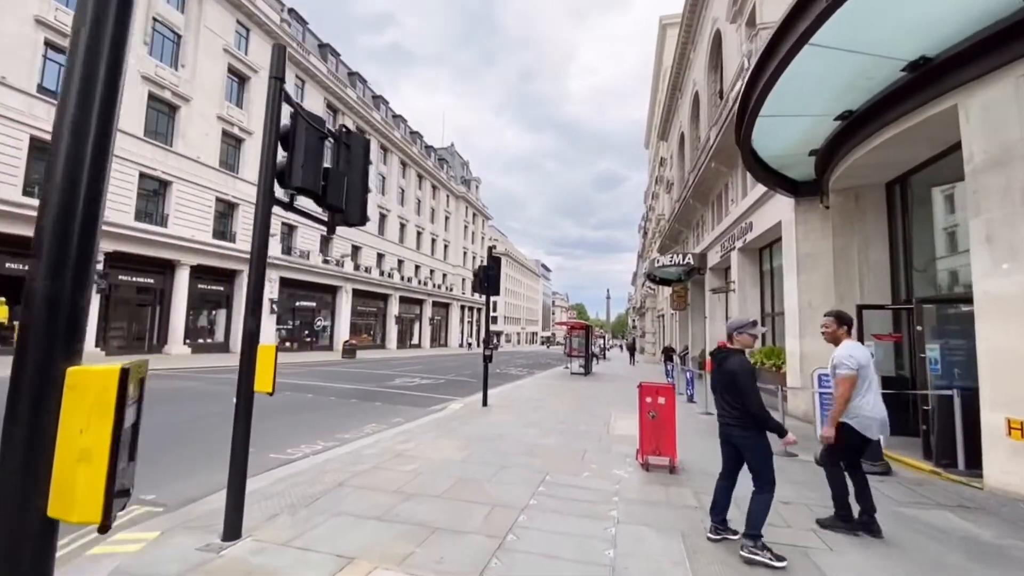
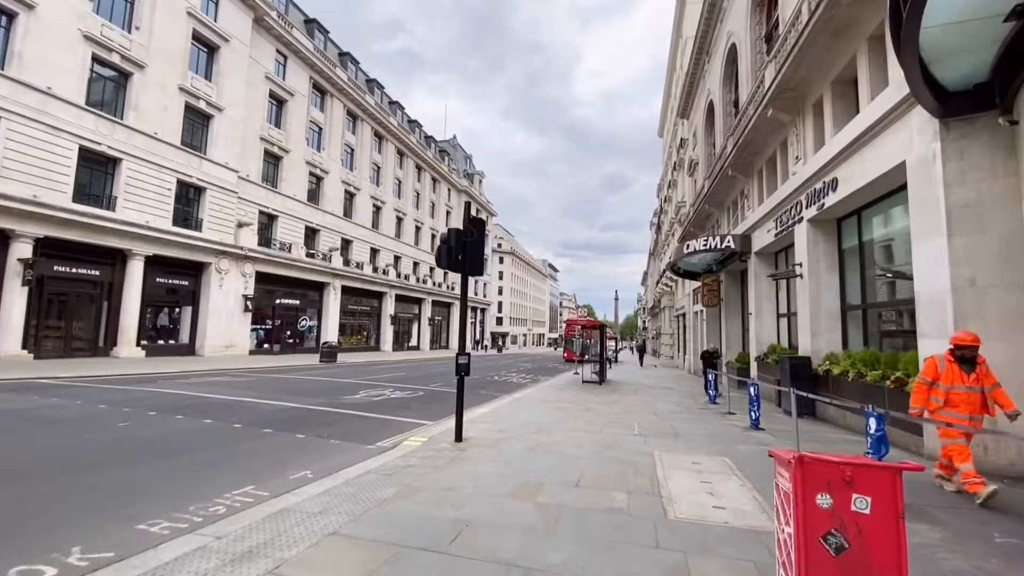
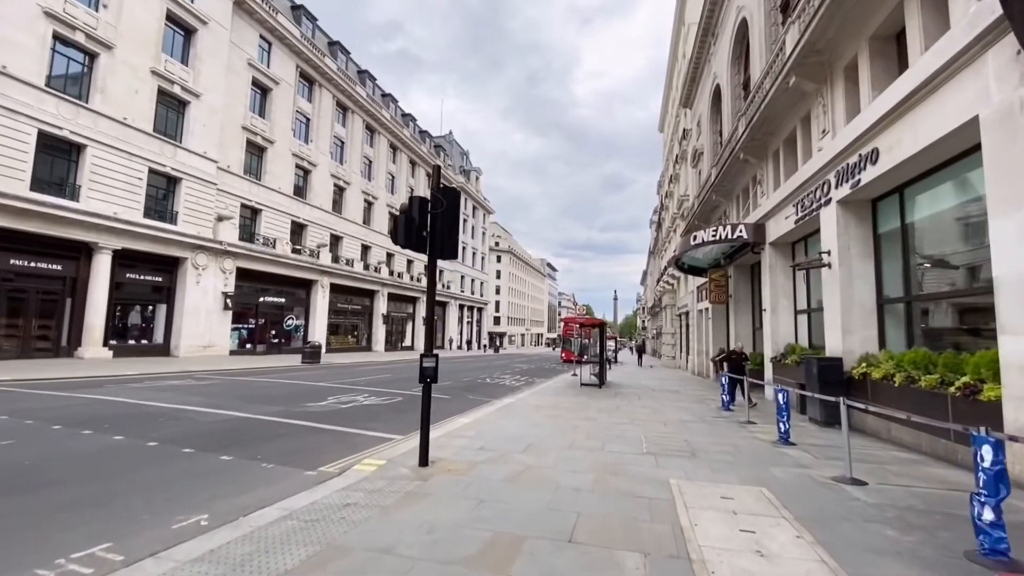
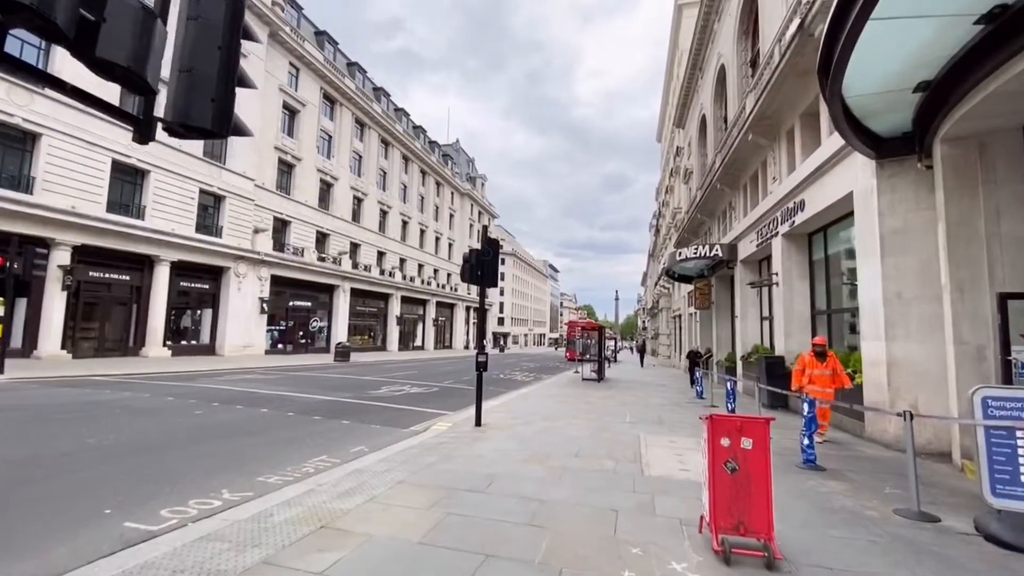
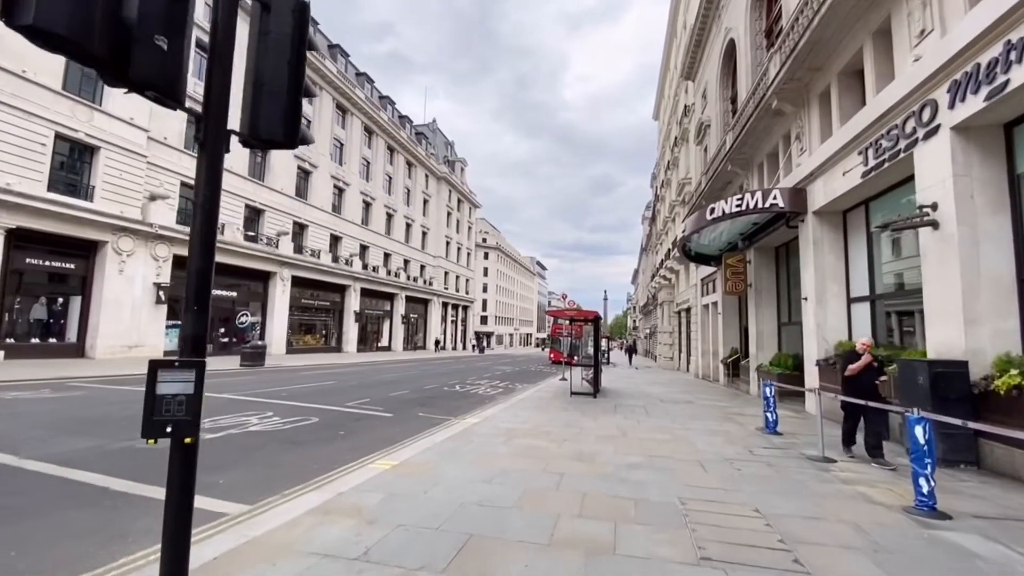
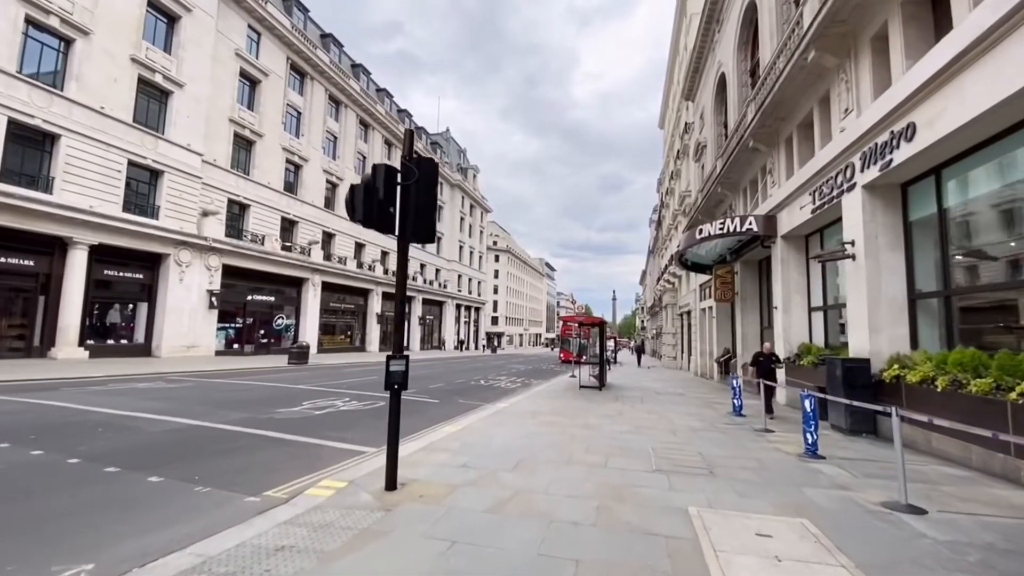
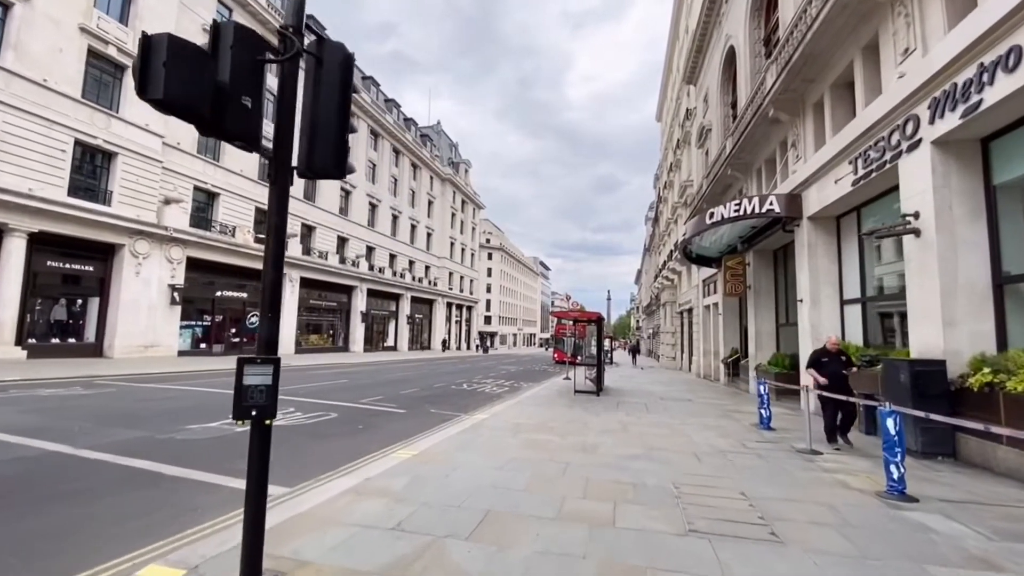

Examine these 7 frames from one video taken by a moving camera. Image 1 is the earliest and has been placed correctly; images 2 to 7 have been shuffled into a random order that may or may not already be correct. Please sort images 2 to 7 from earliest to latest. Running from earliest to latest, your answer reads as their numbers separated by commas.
4, 2, 3, 6, 7, 5
